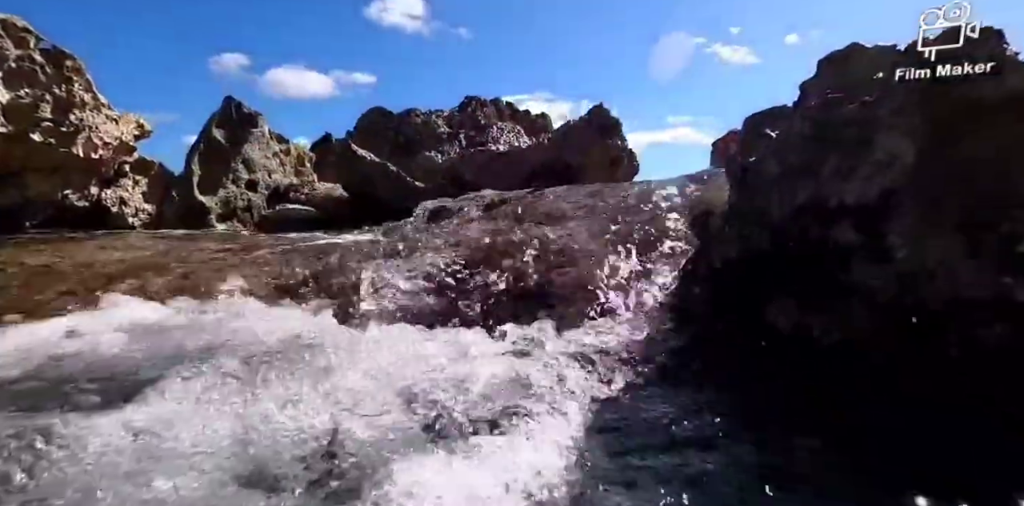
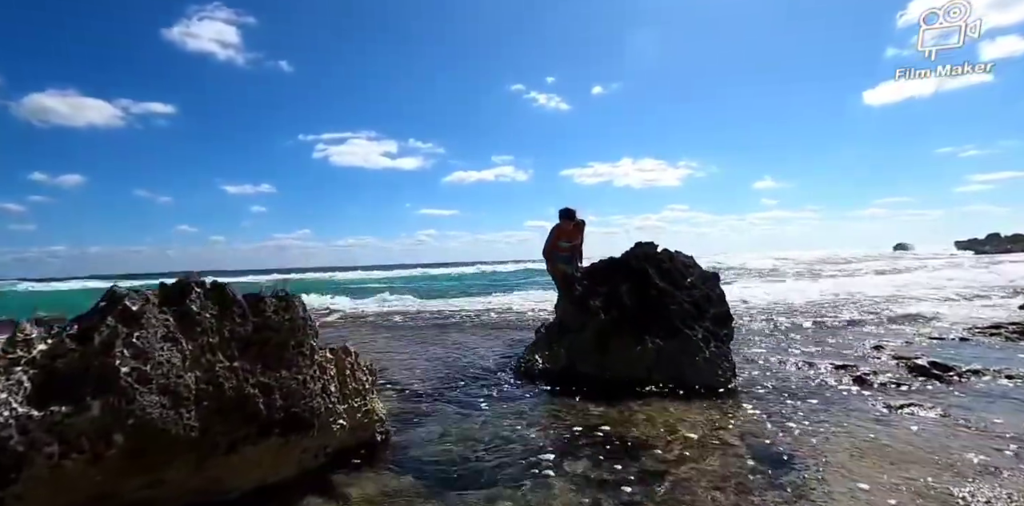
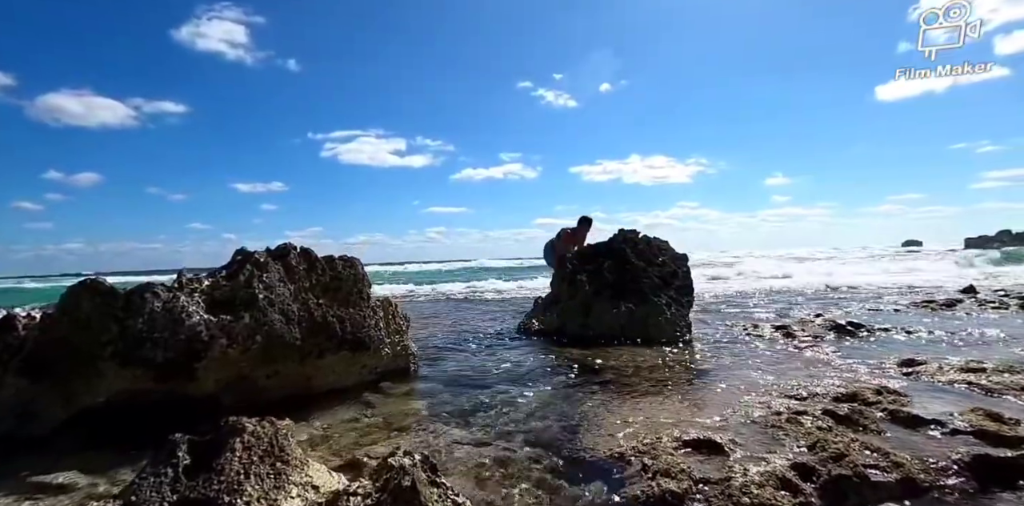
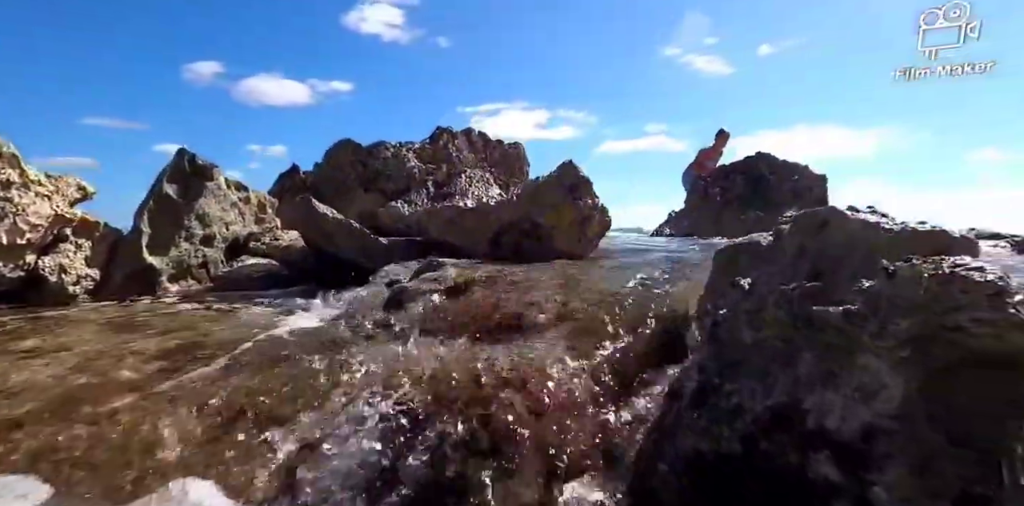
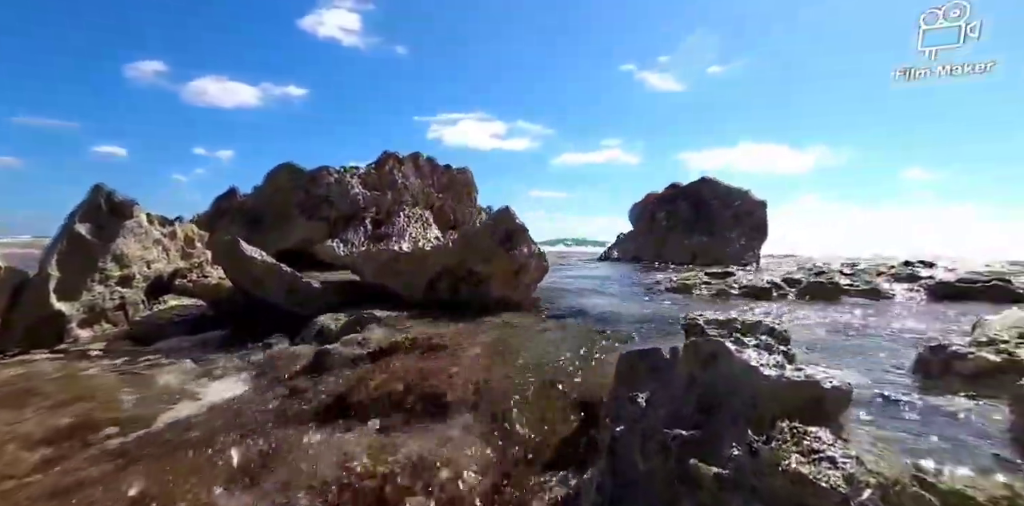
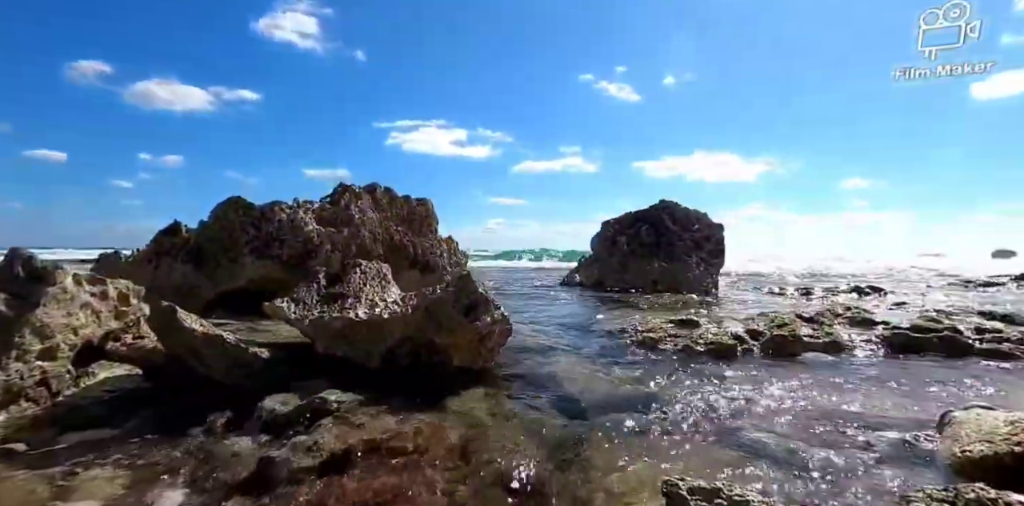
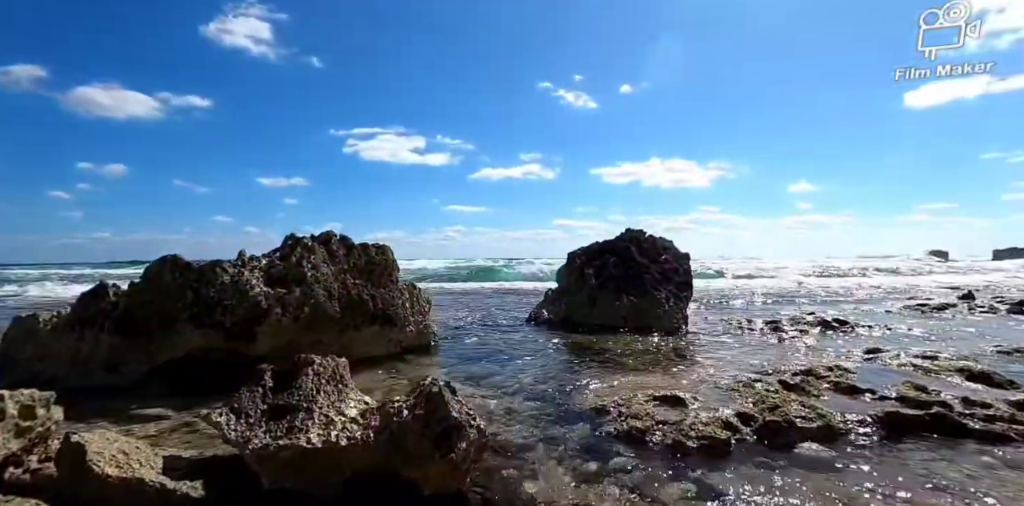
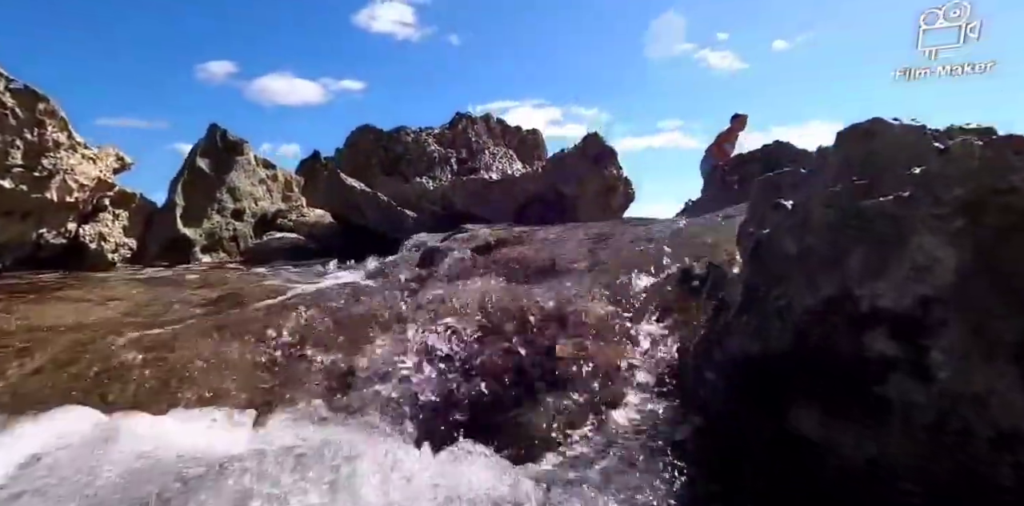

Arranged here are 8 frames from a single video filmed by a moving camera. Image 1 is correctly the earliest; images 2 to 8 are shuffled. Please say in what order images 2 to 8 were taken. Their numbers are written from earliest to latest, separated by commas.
8, 4, 5, 6, 7, 3, 2
